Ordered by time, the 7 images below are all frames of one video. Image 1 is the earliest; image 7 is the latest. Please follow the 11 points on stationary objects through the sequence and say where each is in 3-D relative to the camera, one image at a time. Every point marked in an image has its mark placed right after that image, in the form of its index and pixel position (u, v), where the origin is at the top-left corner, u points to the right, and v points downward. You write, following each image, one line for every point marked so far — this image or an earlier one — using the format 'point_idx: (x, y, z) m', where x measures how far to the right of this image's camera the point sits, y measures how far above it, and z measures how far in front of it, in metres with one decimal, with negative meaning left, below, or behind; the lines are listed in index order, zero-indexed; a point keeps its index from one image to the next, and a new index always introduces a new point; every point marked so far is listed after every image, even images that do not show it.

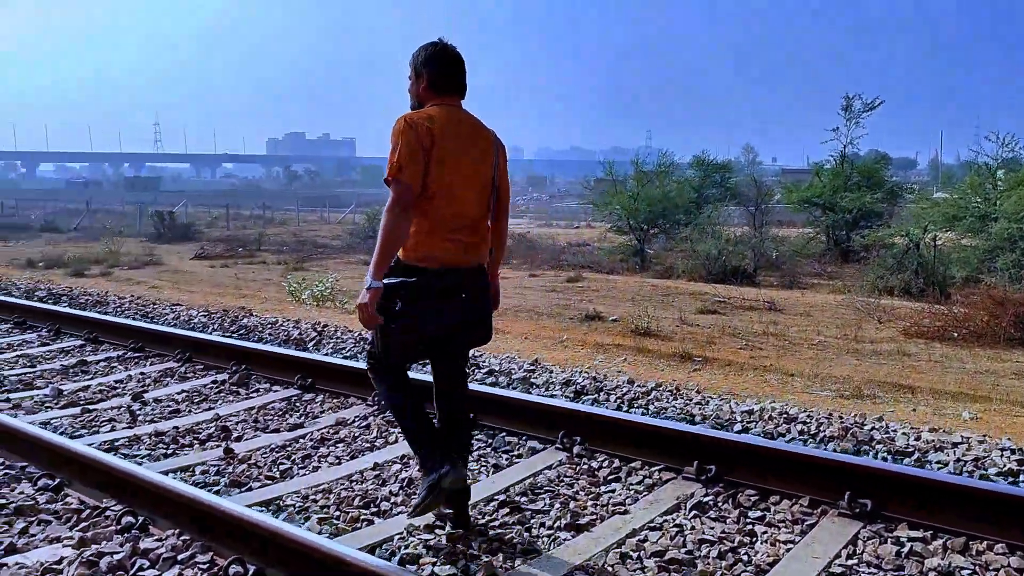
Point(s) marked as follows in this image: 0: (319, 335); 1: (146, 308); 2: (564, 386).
0: (-1.5, -0.4, +6.7) m
1: (-3.5, -0.2, +8.4) m
2: (+0.3, -0.6, +5.2) m
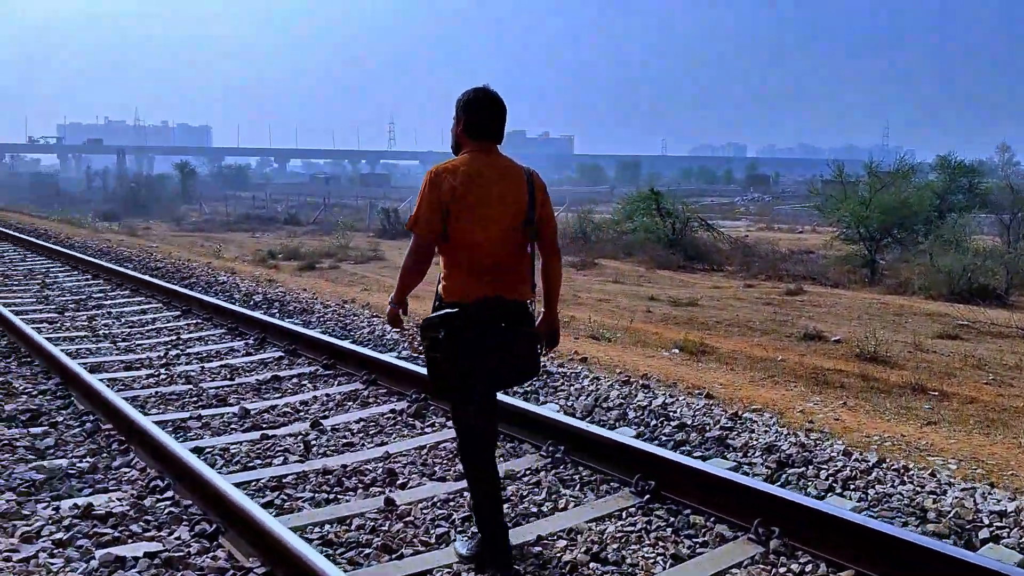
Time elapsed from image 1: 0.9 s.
0: (-0.1, -0.6, +6.4) m
1: (-1.6, -0.3, +8.5) m
2: (+1.3, -0.9, +4.5) m
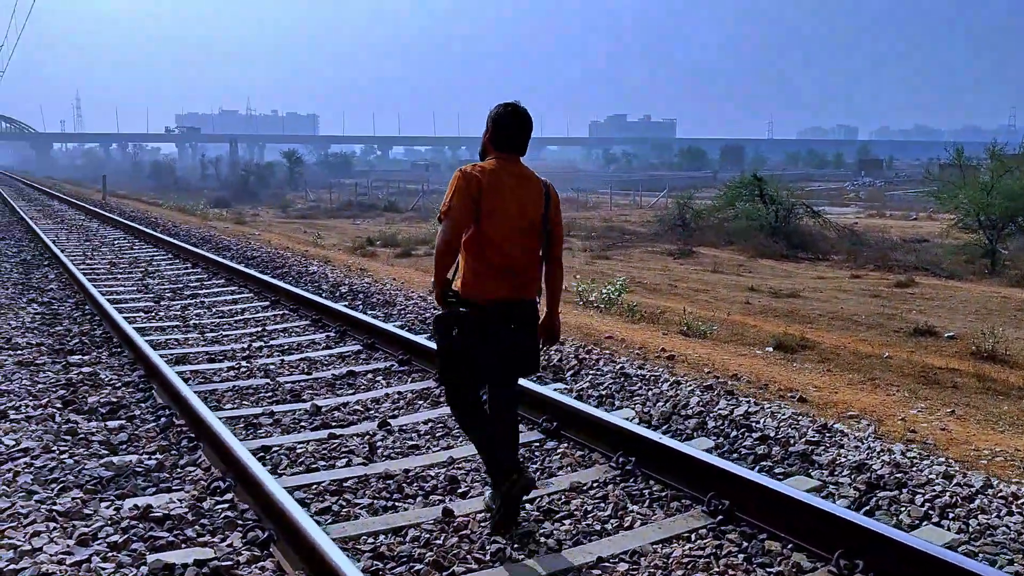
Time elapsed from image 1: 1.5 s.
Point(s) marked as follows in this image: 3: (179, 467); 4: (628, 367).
0: (+0.5, -0.5, +6.2) m
1: (-0.8, -0.2, +8.5) m
2: (+1.6, -0.9, +4.2) m
3: (-1.6, -0.9, +4.2) m
4: (+0.8, -0.6, +6.2) m
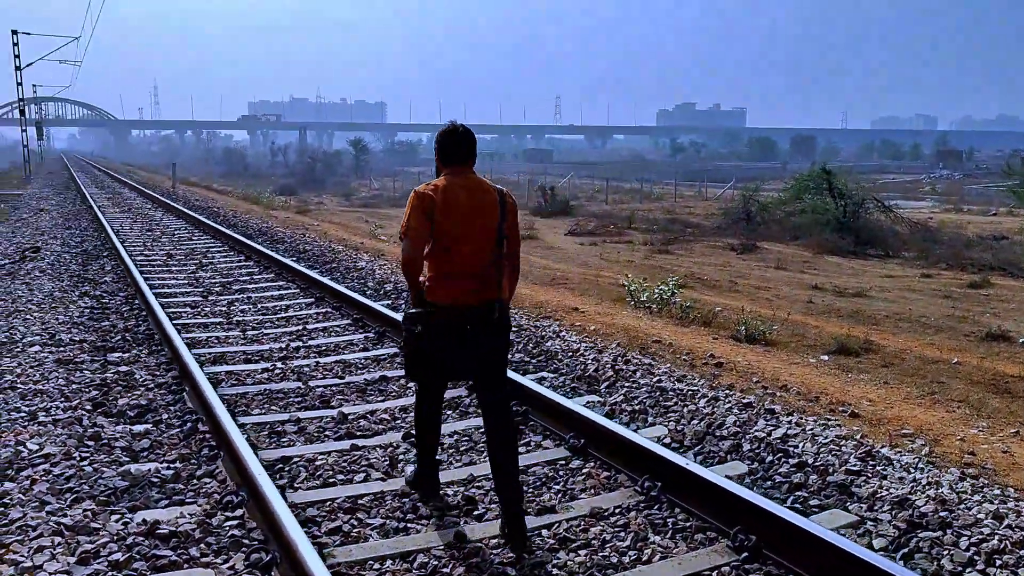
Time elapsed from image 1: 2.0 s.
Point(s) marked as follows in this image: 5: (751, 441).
0: (+0.7, -0.6, +6.0) m
1: (-0.4, -0.2, +8.4) m
2: (+1.7, -1.0, +3.9) m
3: (-1.5, -0.9, +4.2) m
4: (+1.1, -0.6, +6.0) m
5: (+1.3, -0.8, +4.7) m
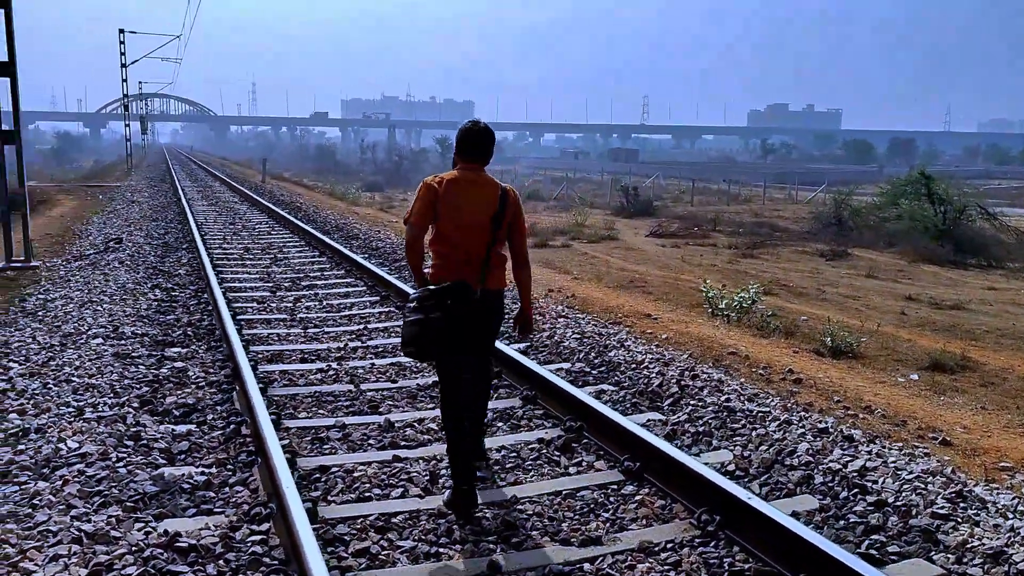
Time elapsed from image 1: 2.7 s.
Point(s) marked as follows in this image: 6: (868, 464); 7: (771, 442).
0: (+1.1, -0.7, +5.6) m
1: (+0.2, -0.3, +8.1) m
2: (+1.9, -1.1, +3.4) m
3: (-1.3, -0.9, +4.1) m
4: (+1.4, -0.7, +5.6) m
5: (+1.5, -0.9, +4.3) m
6: (+1.8, -0.9, +4.4) m
7: (+1.4, -0.8, +4.7) m
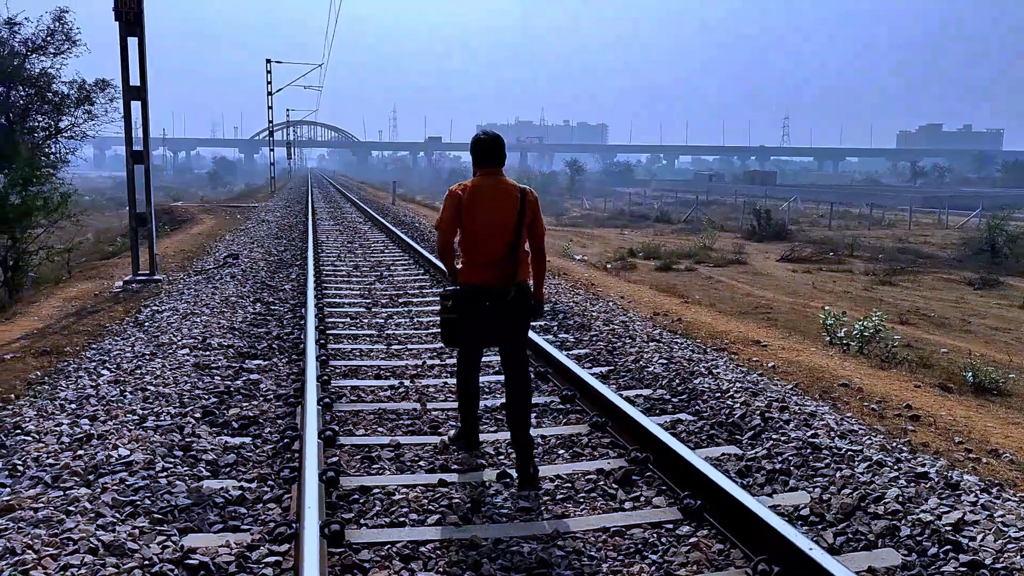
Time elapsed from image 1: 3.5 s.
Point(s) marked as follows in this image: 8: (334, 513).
0: (+1.5, -0.8, +5.1) m
1: (+1.0, -0.5, +7.7) m
2: (+1.9, -1.2, +2.8) m
3: (-1.1, -1.0, +3.9) m
4: (+1.8, -0.8, +5.0) m
5: (+1.7, -1.0, +3.7) m
6: (+2.0, -1.0, +3.8) m
7: (+1.6, -0.9, +4.2) m
8: (-0.8, -1.0, +3.9) m
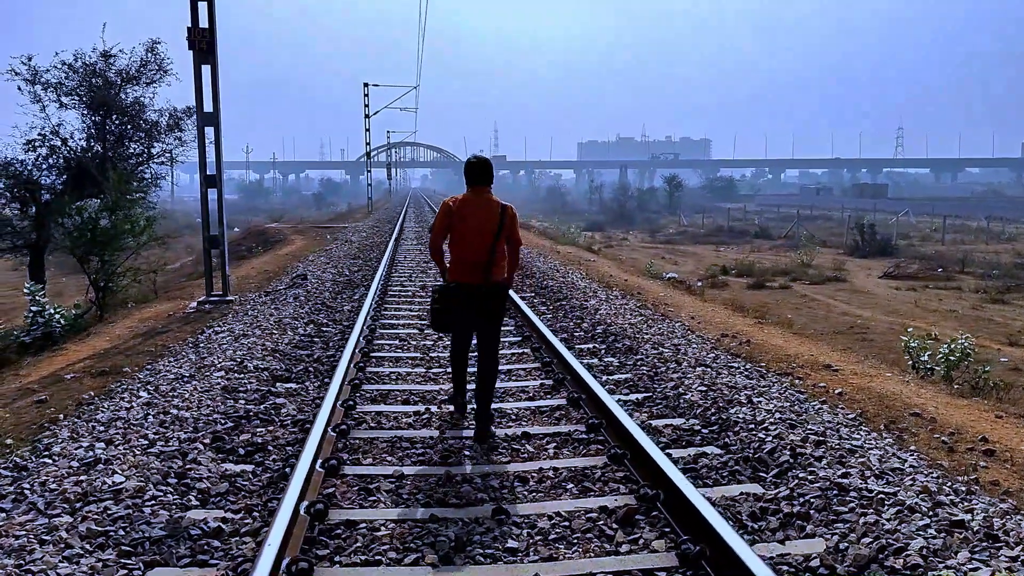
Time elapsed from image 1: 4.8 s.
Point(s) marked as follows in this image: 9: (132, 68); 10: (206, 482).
0: (+1.5, -0.9, +4.7) m
1: (+1.3, -0.6, +7.4) m
2: (+1.7, -1.2, +2.4) m
3: (-1.2, -1.1, +3.8) m
4: (+1.9, -1.0, +4.6) m
5: (+1.6, -1.1, +3.3) m
6: (+1.9, -1.1, +3.4) m
7: (+1.6, -1.1, +3.7) m
8: (-0.9, -1.1, +3.8) m
9: (-7.9, +4.6, +18.2) m
10: (-1.6, -1.0, +4.4) m
